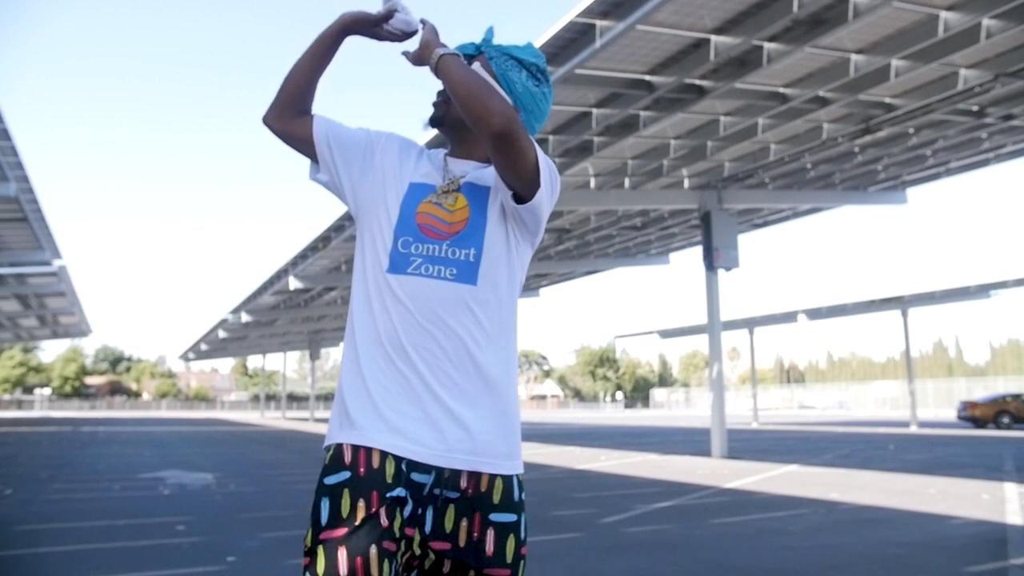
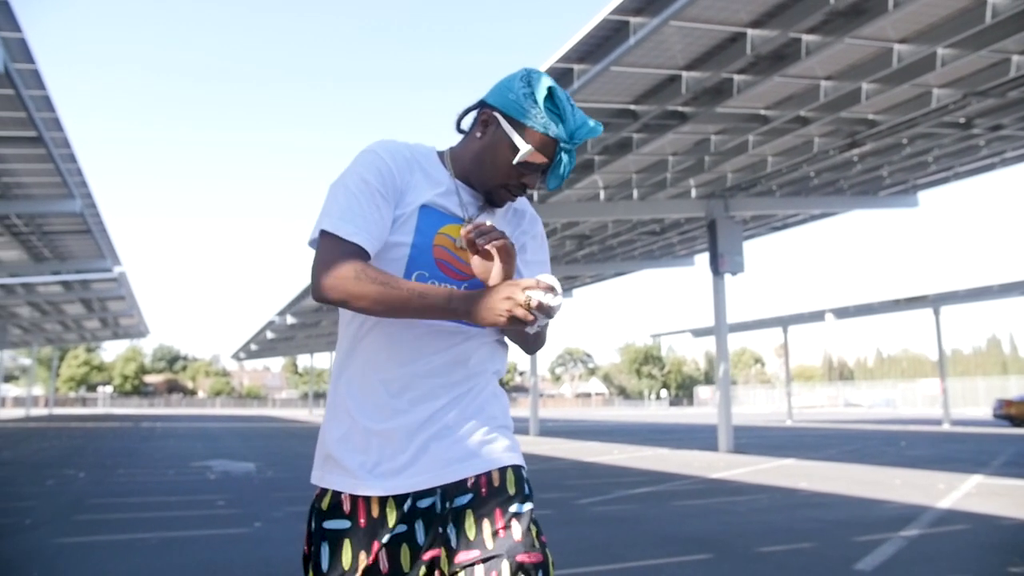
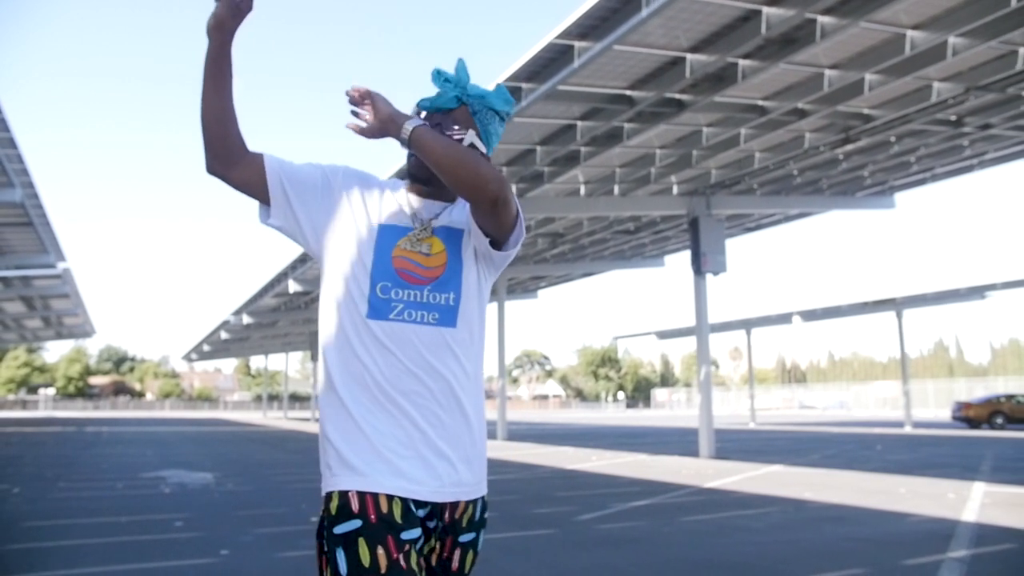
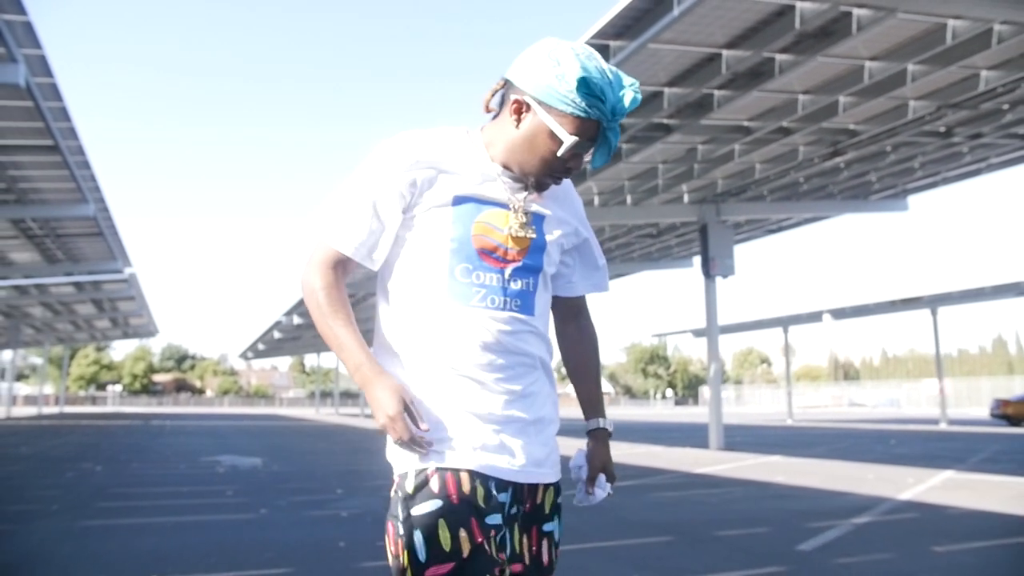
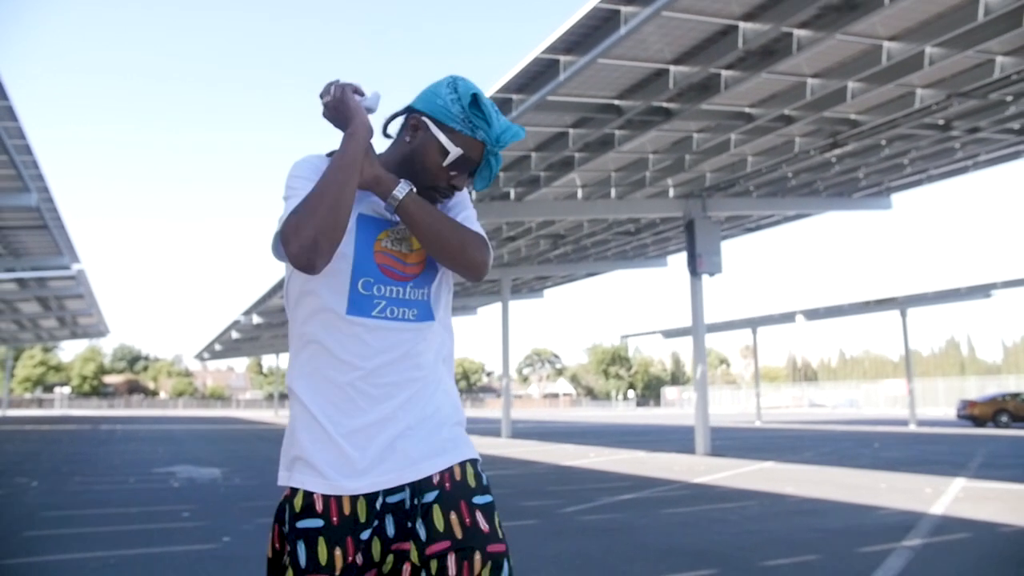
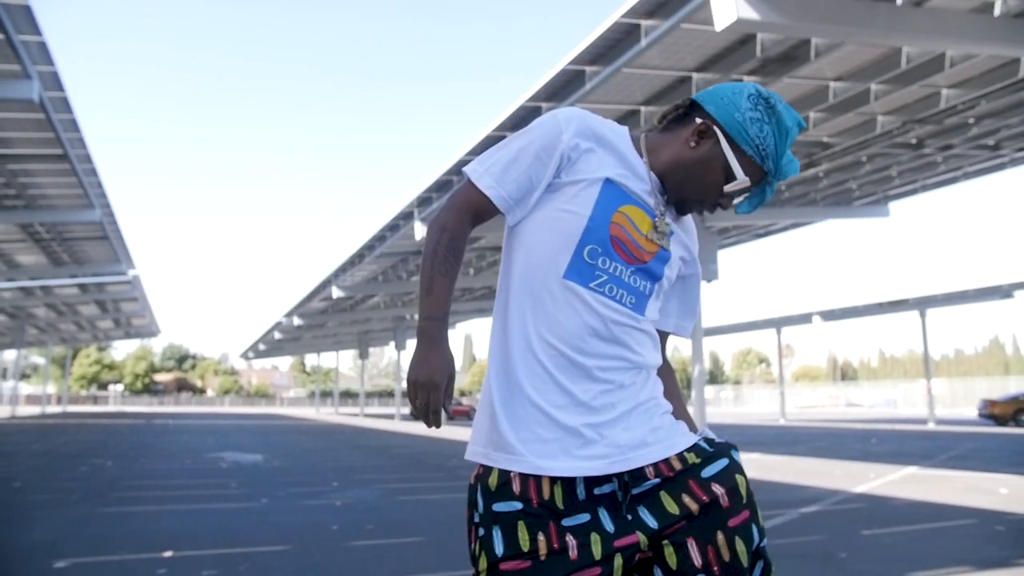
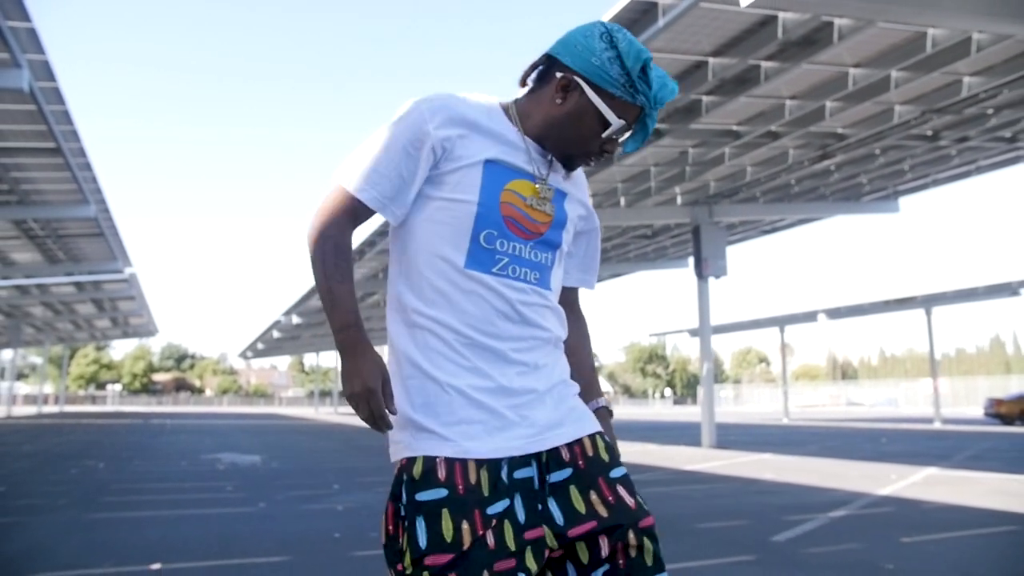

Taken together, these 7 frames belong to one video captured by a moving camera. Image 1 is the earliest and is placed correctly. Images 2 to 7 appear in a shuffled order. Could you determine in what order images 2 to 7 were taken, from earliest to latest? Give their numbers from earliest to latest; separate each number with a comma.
3, 5, 2, 4, 7, 6
